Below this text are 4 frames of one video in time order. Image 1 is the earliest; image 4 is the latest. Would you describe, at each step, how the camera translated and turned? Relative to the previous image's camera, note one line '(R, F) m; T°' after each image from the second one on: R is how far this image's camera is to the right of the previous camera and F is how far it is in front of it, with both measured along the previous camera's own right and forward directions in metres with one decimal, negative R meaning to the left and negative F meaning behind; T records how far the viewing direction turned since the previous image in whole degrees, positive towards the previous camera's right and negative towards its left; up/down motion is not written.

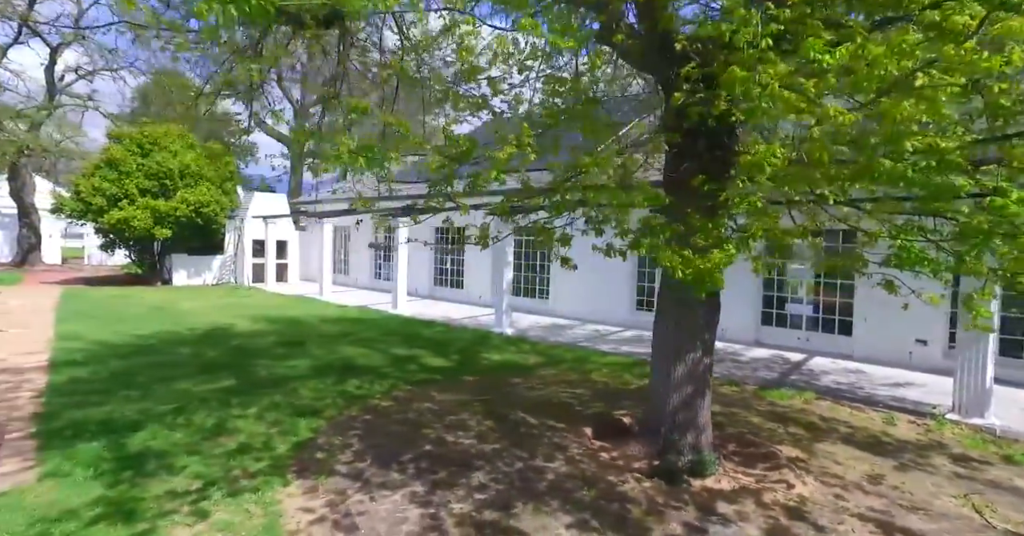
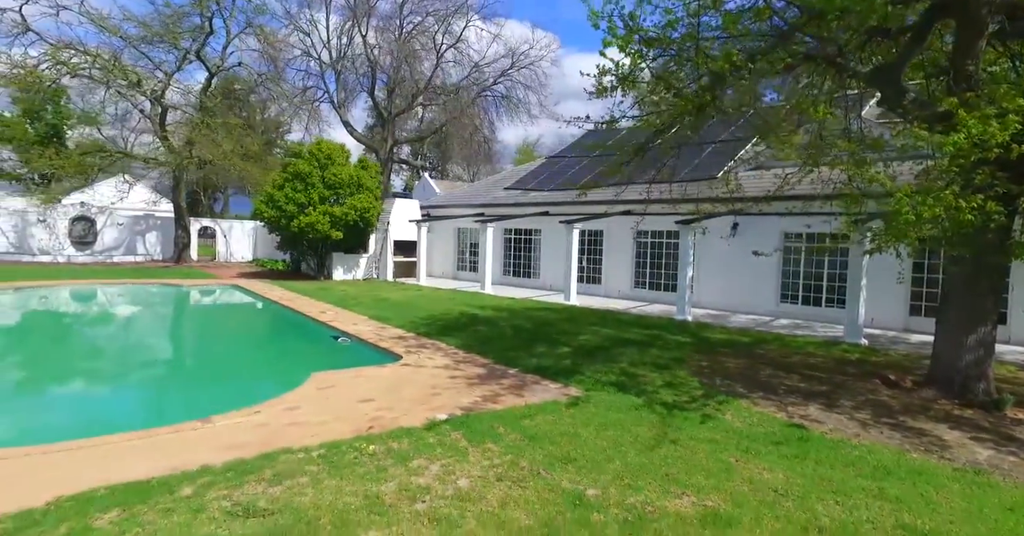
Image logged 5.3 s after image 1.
(-3.8, -2.5) m; -4°
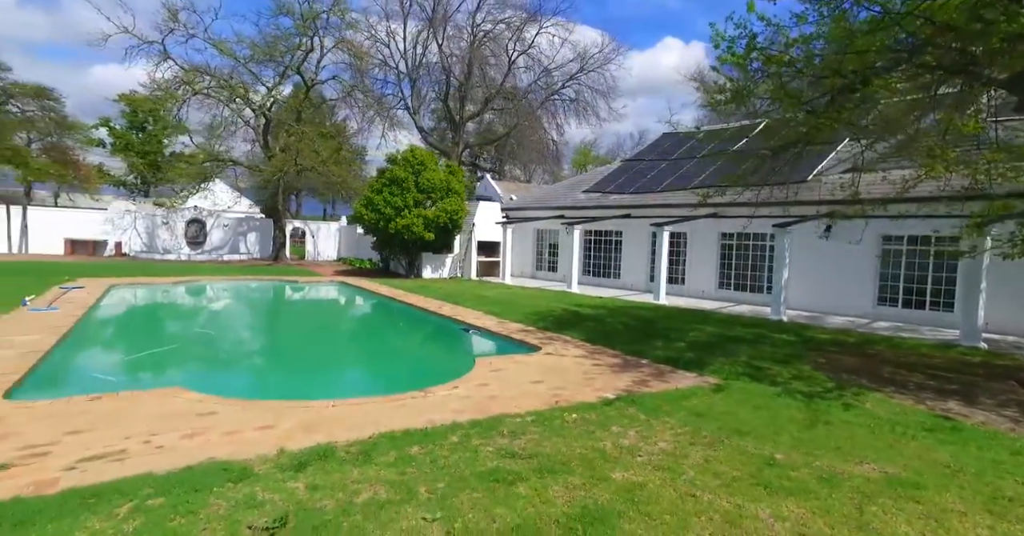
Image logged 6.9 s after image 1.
(-1.1, -0.9) m; -6°
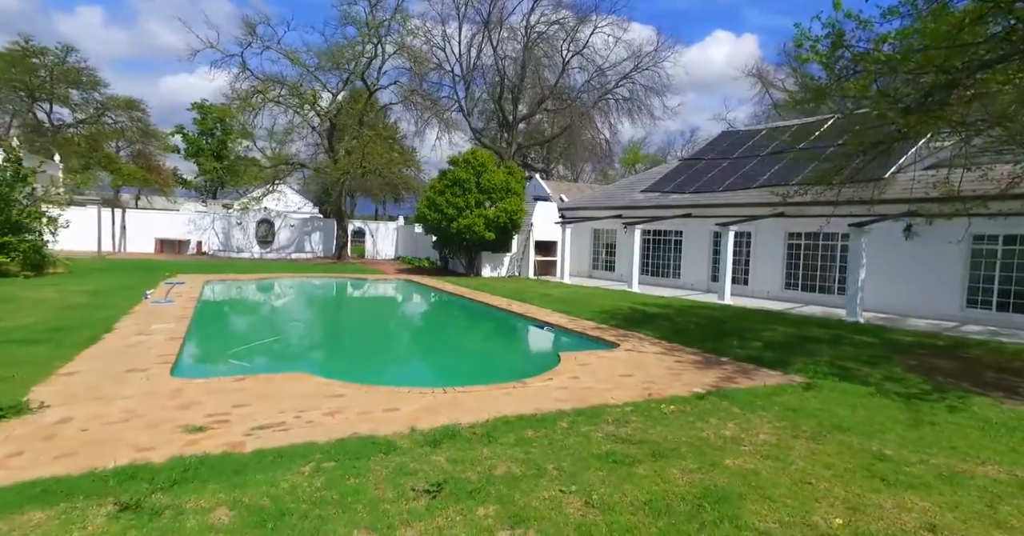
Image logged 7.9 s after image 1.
(-0.5, -0.2) m; -5°
